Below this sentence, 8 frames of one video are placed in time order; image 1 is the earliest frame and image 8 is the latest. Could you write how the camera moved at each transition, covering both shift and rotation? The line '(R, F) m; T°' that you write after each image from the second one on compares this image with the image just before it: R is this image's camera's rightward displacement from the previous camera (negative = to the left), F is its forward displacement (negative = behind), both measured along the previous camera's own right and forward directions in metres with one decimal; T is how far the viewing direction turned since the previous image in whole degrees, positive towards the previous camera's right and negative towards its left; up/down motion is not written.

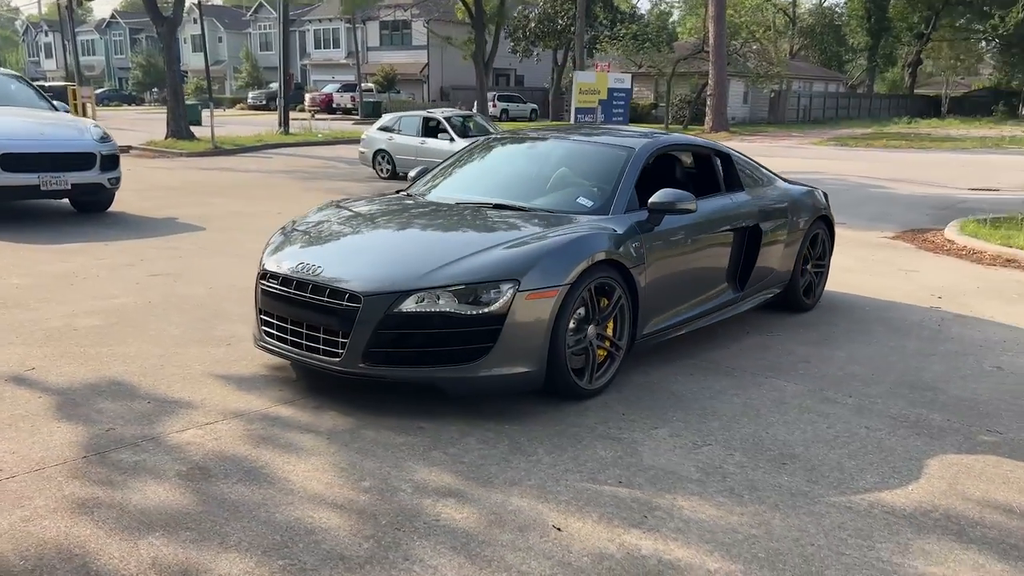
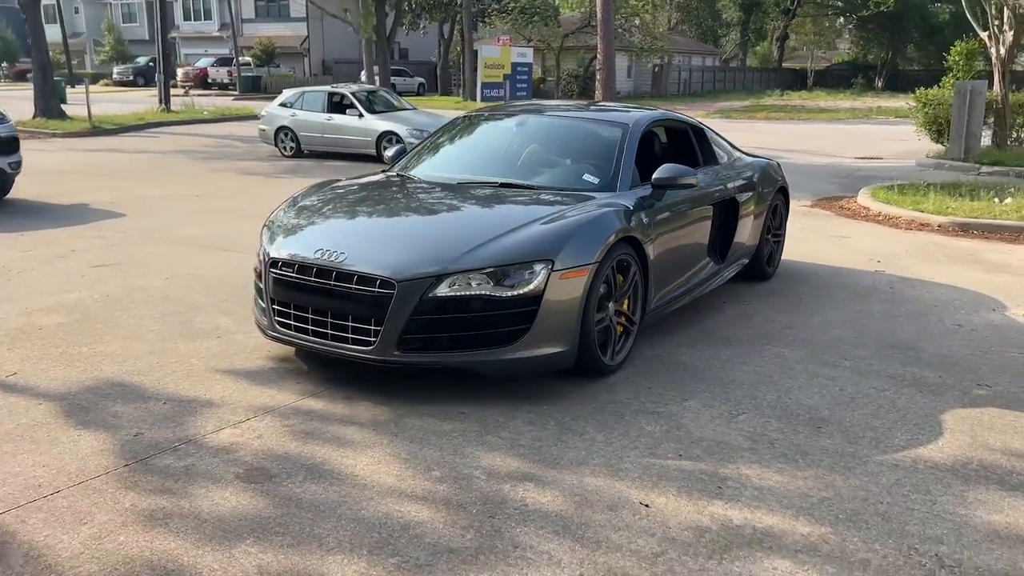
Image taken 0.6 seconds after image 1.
(-0.7, +0.1) m; +8°
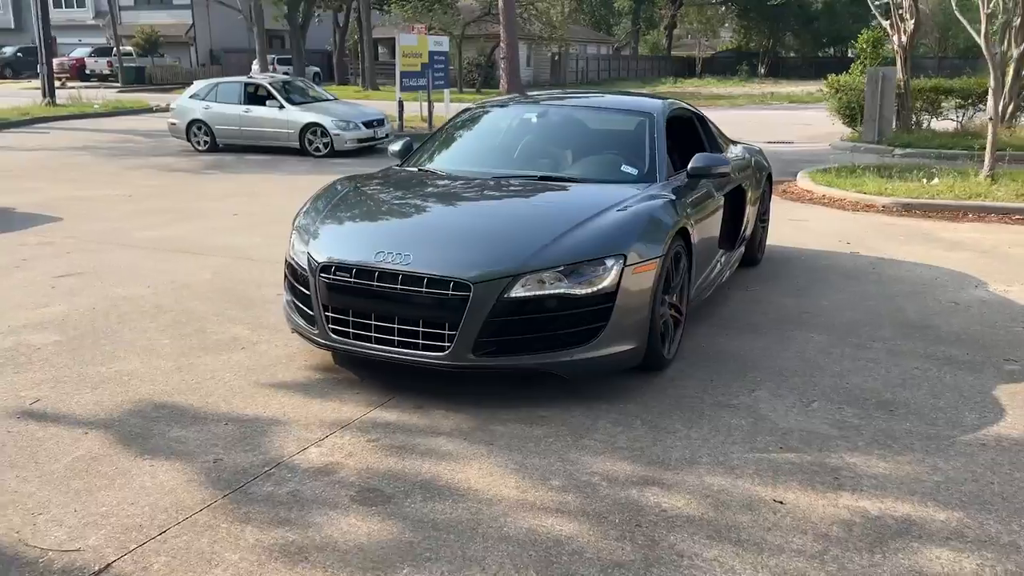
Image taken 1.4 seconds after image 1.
(-0.8, +0.2) m; +7°
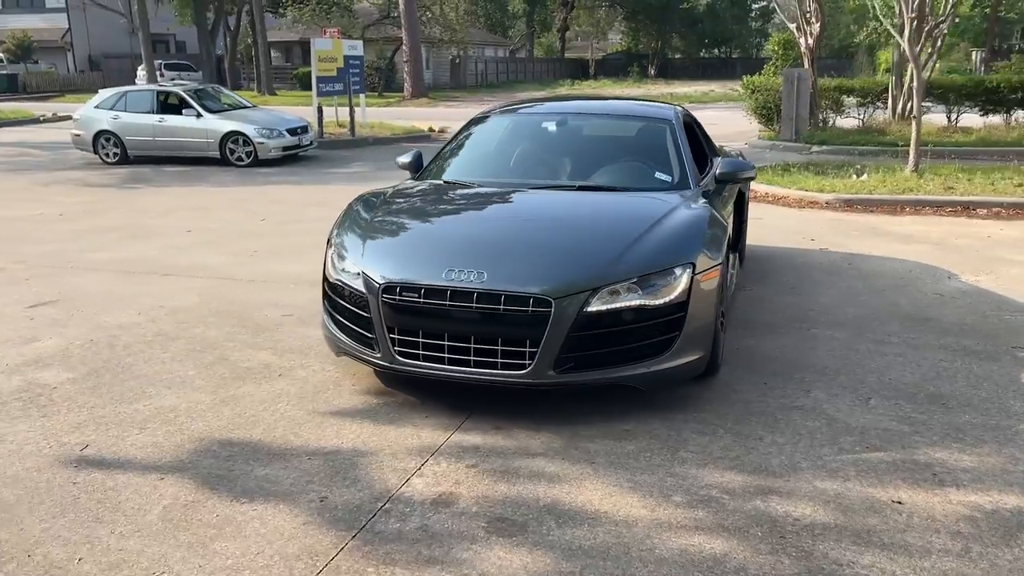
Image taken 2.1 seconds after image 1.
(-0.8, +0.1) m; +7°
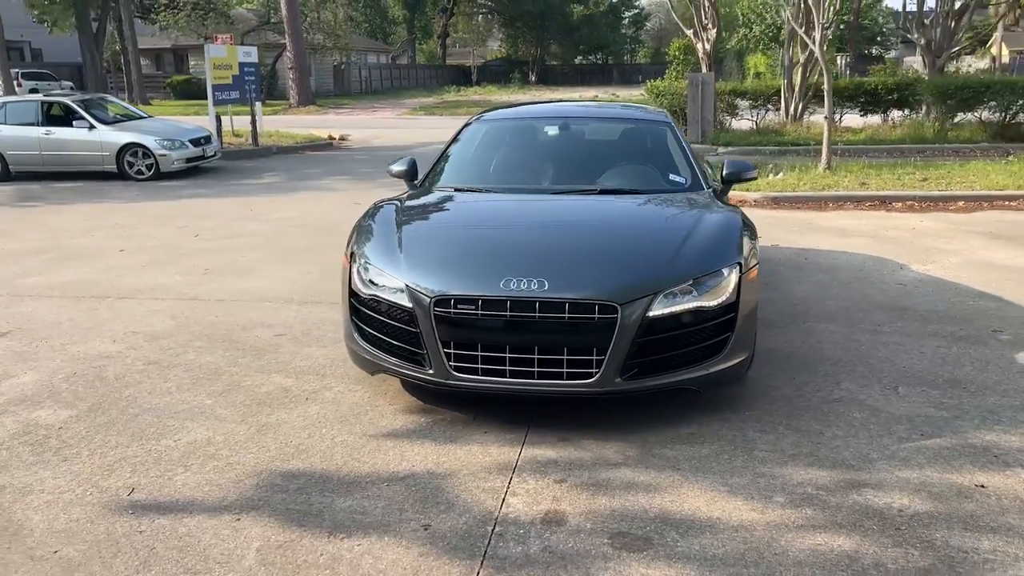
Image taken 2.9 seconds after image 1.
(-0.8, +0.2) m; +8°
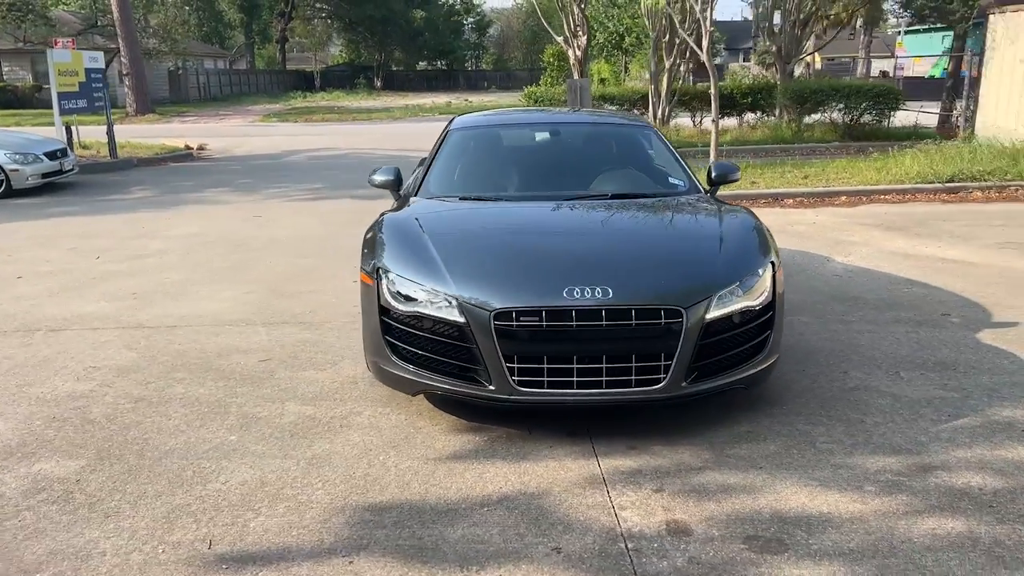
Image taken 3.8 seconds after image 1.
(-0.9, +0.2) m; +10°
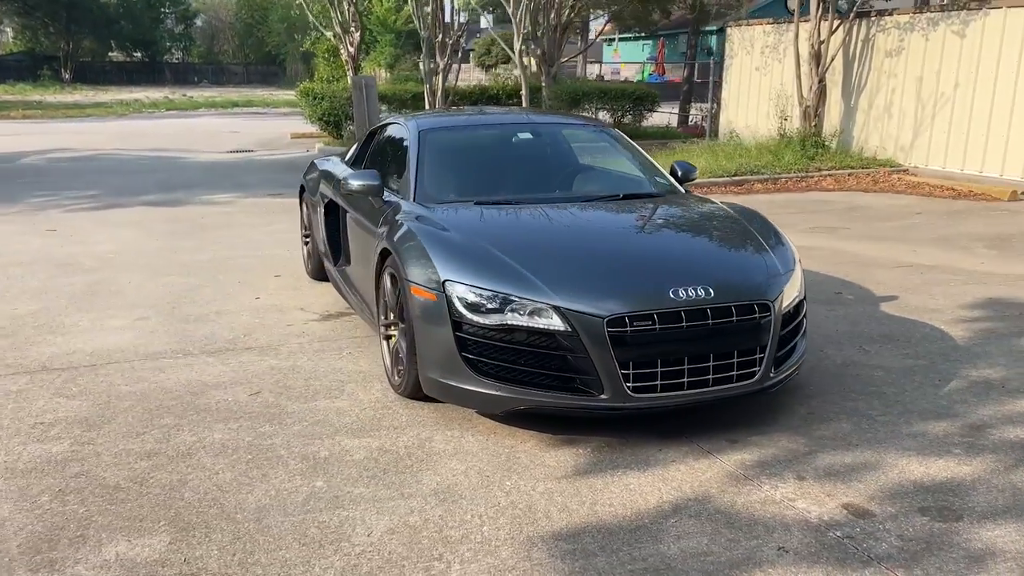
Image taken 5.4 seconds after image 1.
(-1.6, +0.4) m; +18°
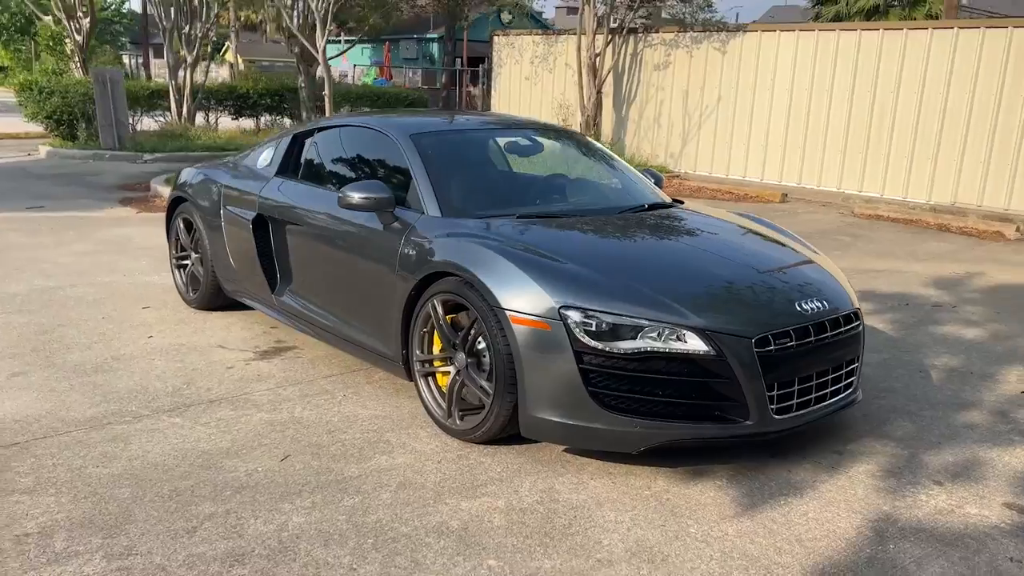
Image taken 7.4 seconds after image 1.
(-1.6, +0.7) m; +19°
